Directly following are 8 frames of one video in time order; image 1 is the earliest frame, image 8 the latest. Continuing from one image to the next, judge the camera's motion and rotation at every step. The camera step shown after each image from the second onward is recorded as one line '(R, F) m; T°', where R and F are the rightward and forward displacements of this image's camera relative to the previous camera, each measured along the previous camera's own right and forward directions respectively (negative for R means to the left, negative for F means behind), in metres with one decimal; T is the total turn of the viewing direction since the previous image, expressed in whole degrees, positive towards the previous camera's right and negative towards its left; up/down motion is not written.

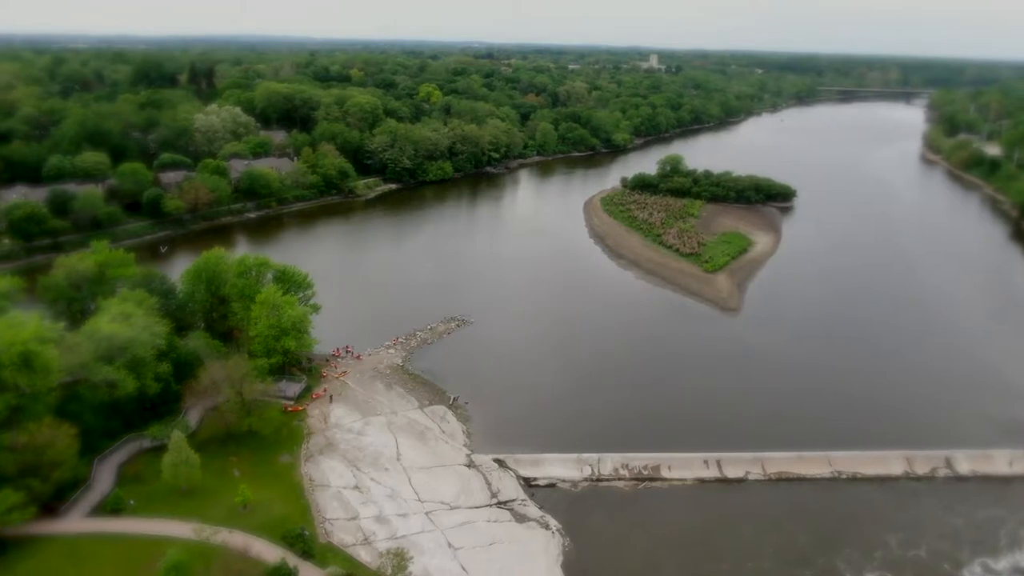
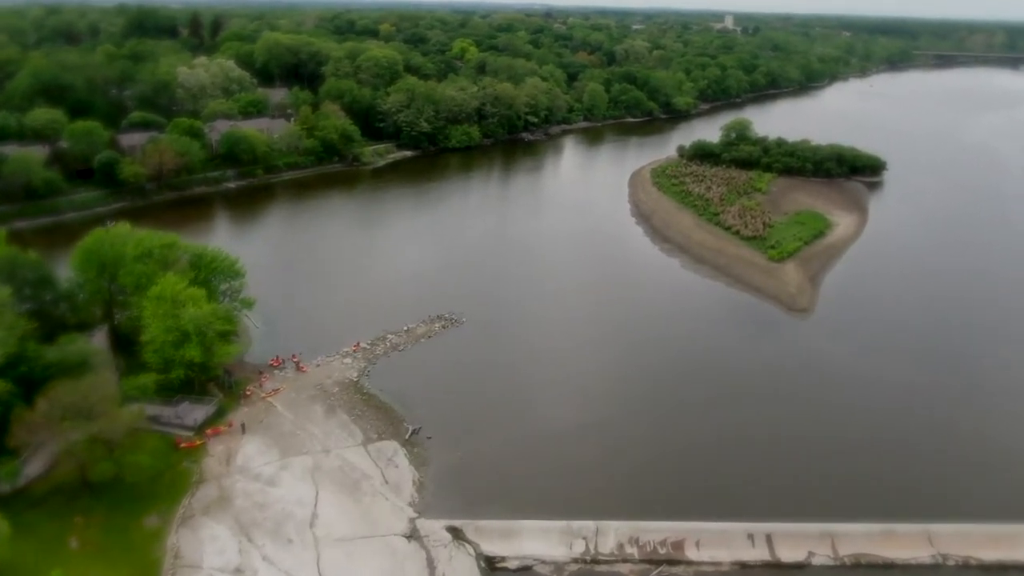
(+2.5, +10.5) m; -4°
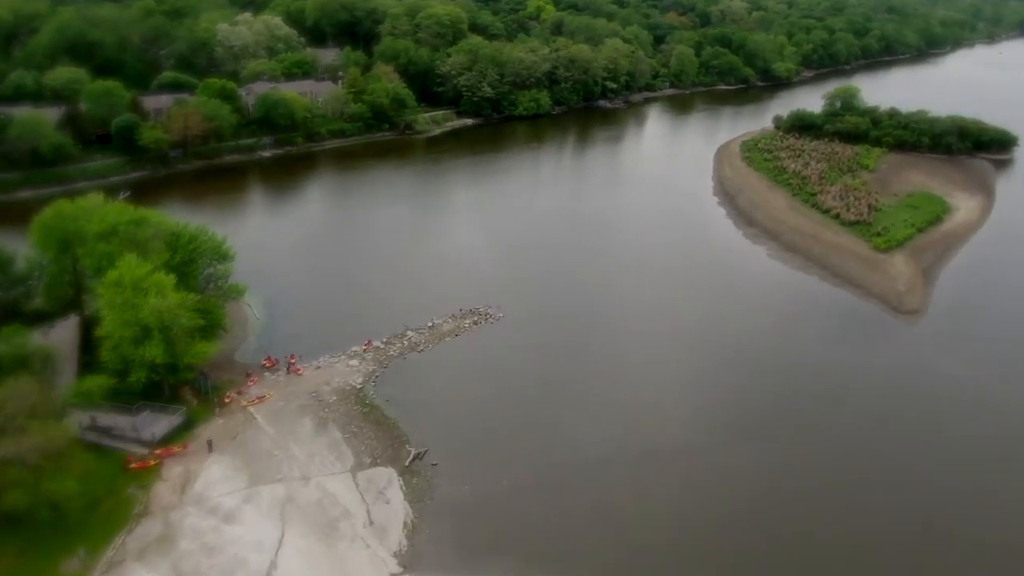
(+1.4, +5.7) m; -5°
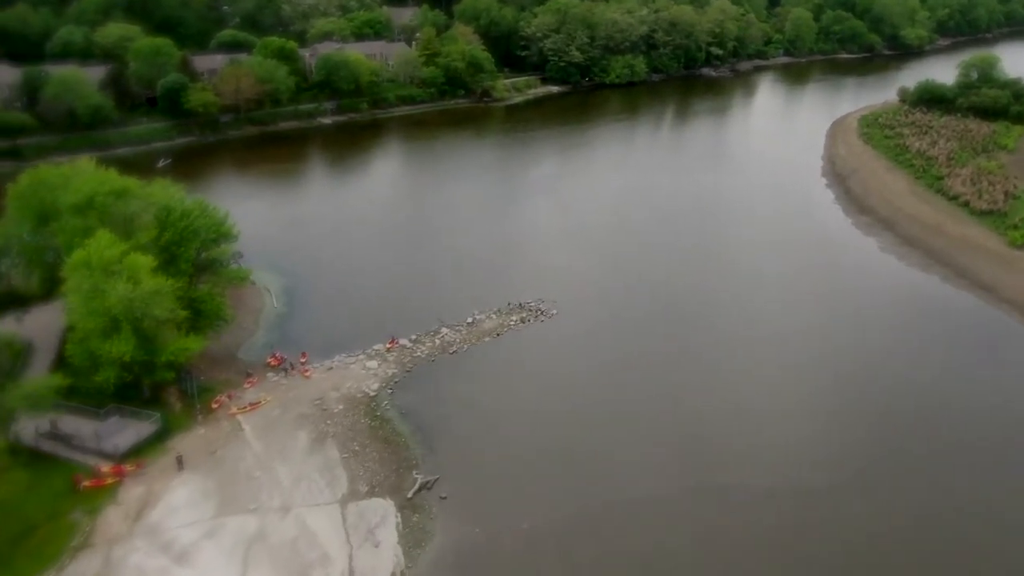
(+1.4, +4.4) m; -6°
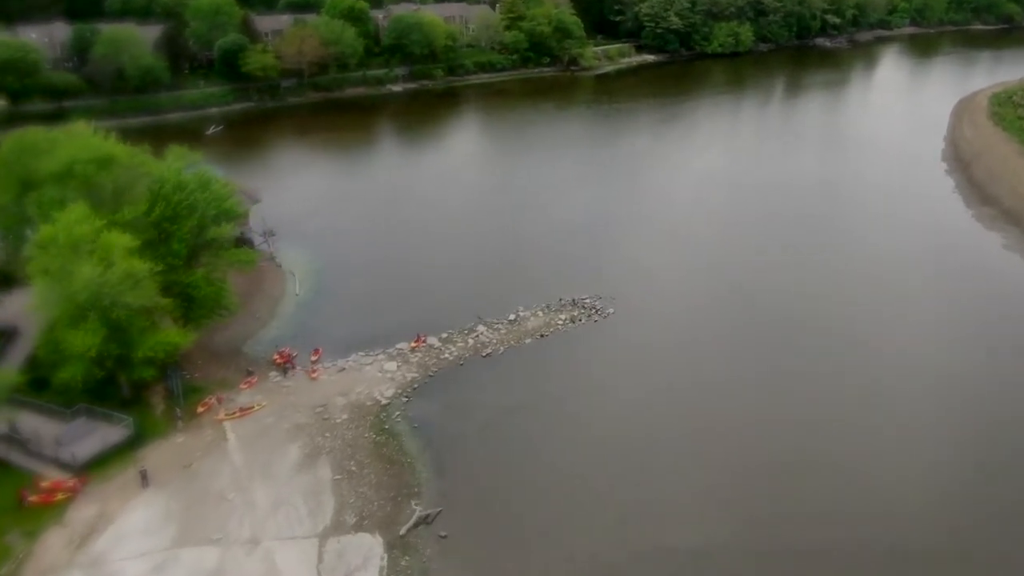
(+1.3, +3.4) m; -6°
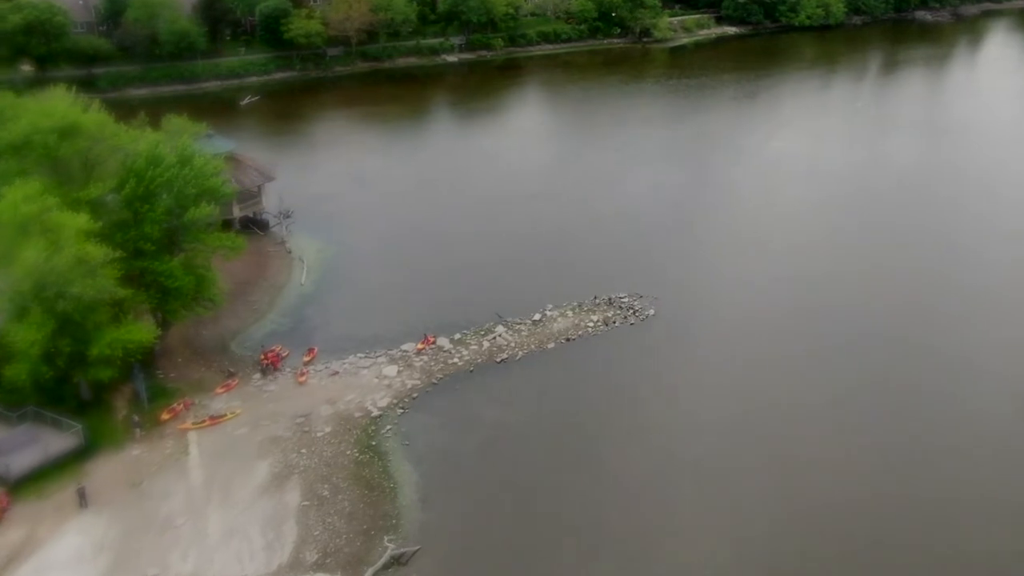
(+1.1, +2.7) m; -4°
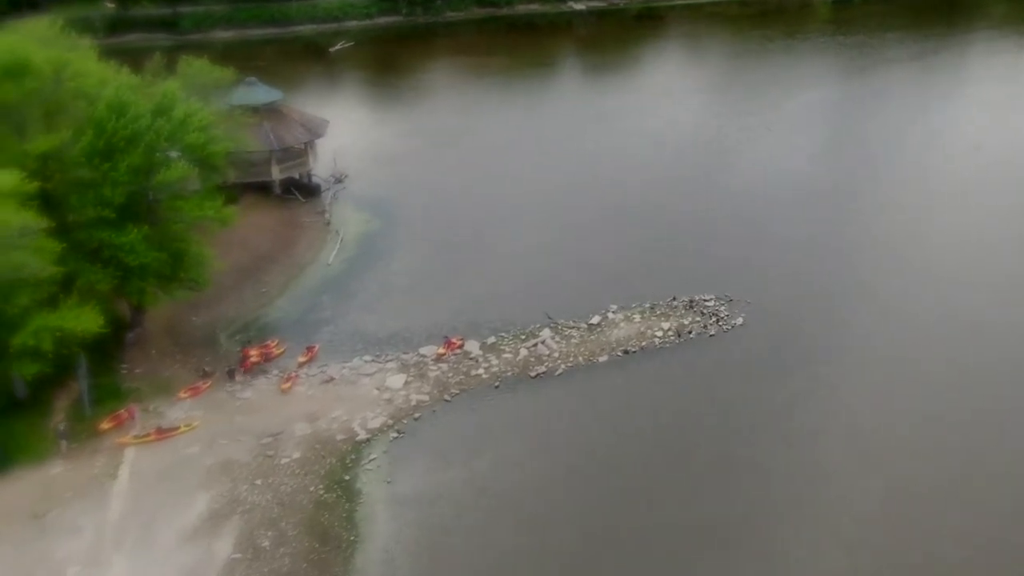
(+1.7, +3.9) m; -9°
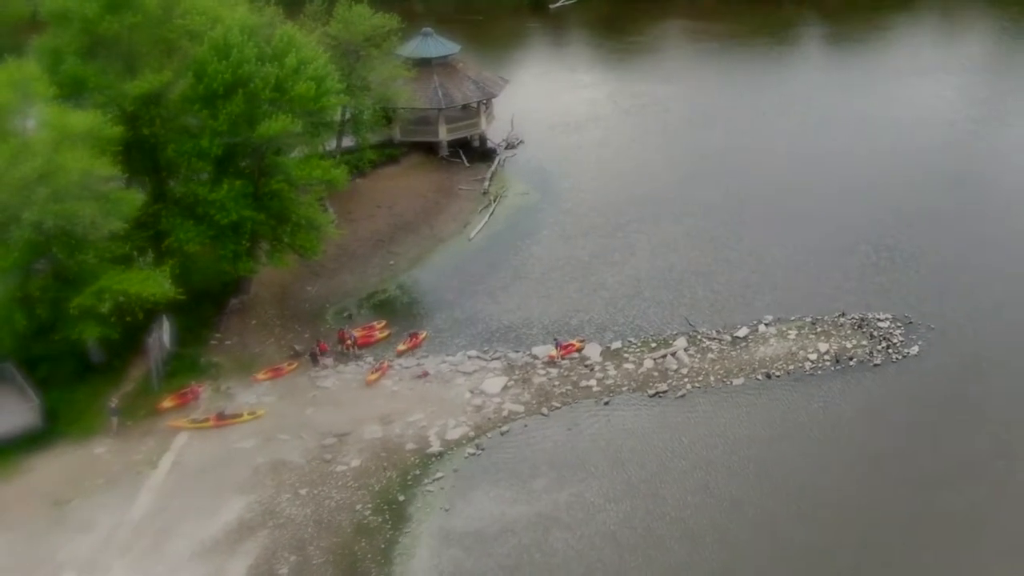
(+1.5, +2.5) m; -13°
